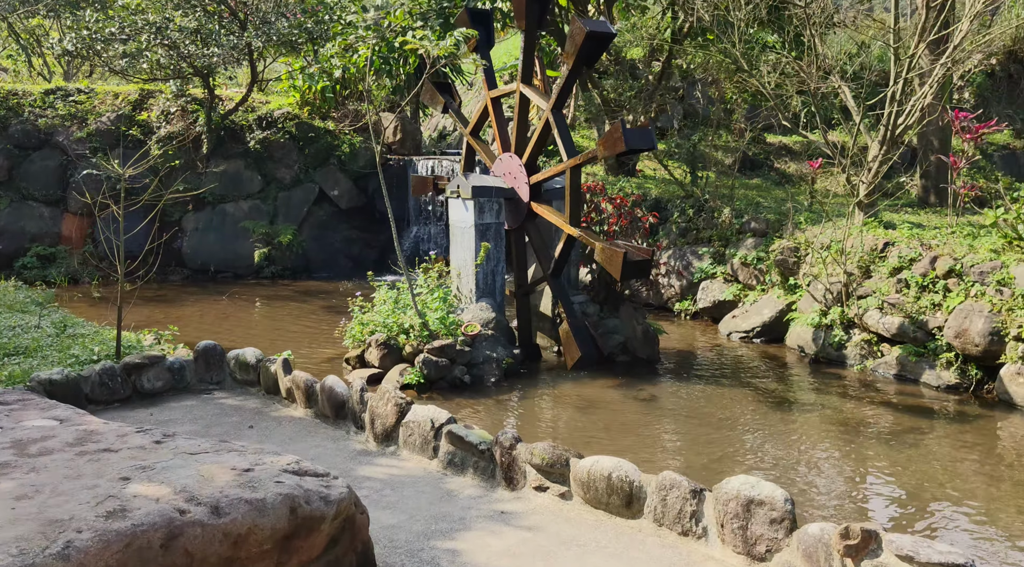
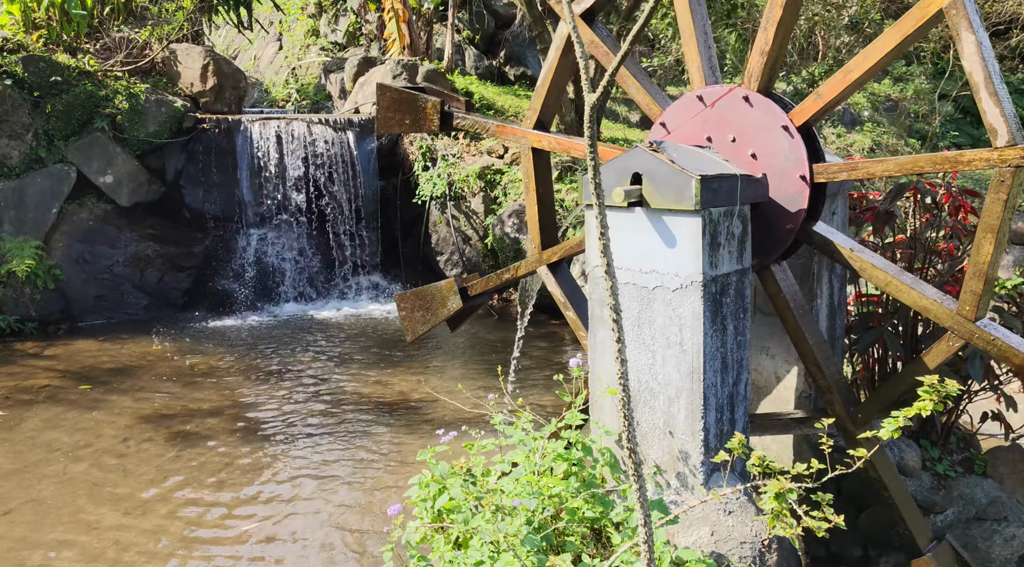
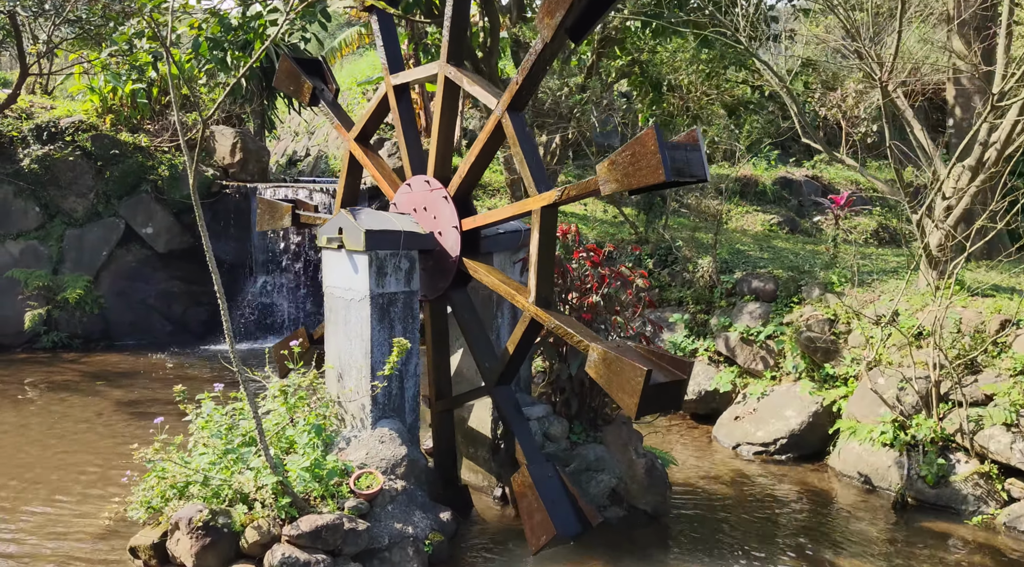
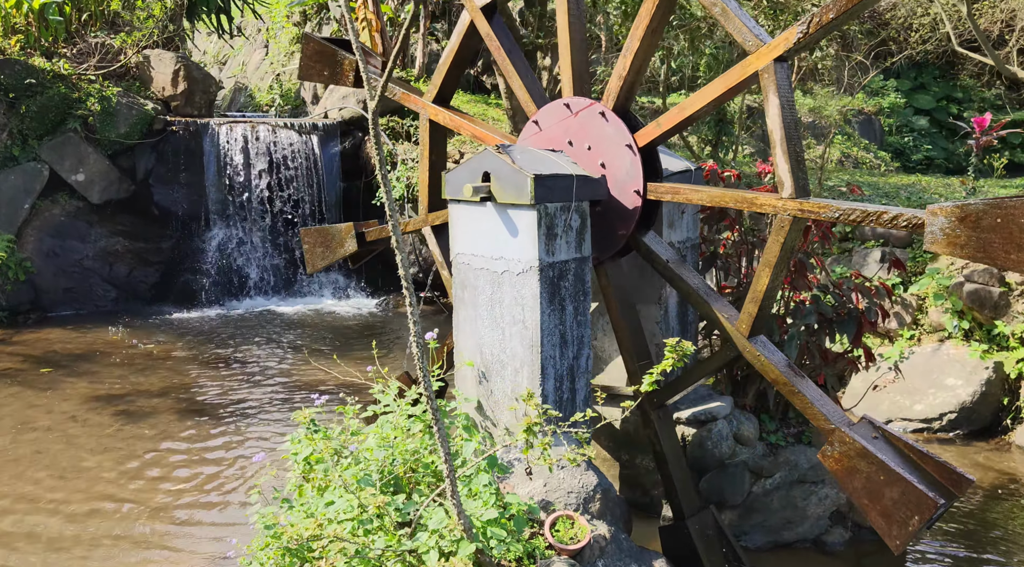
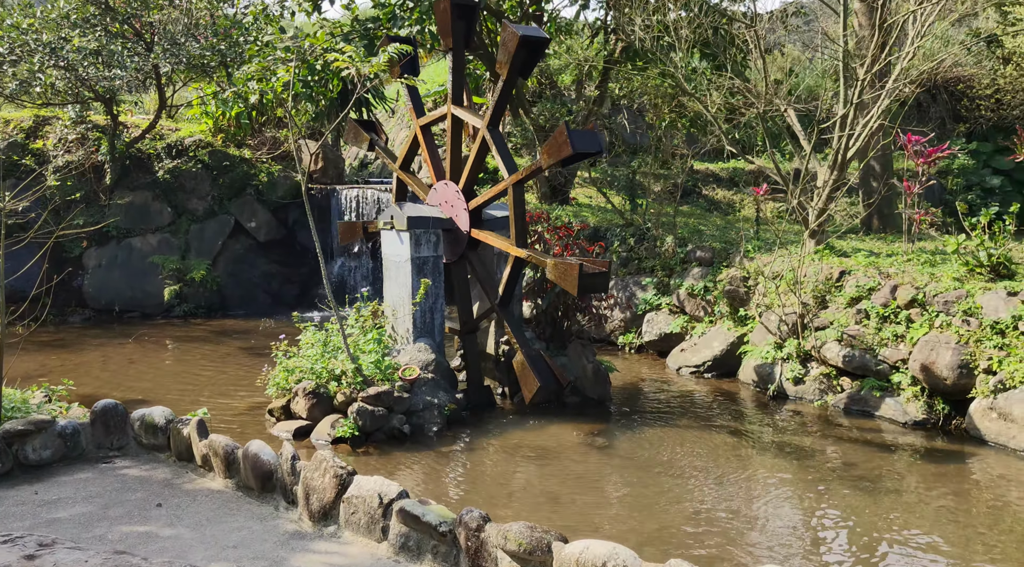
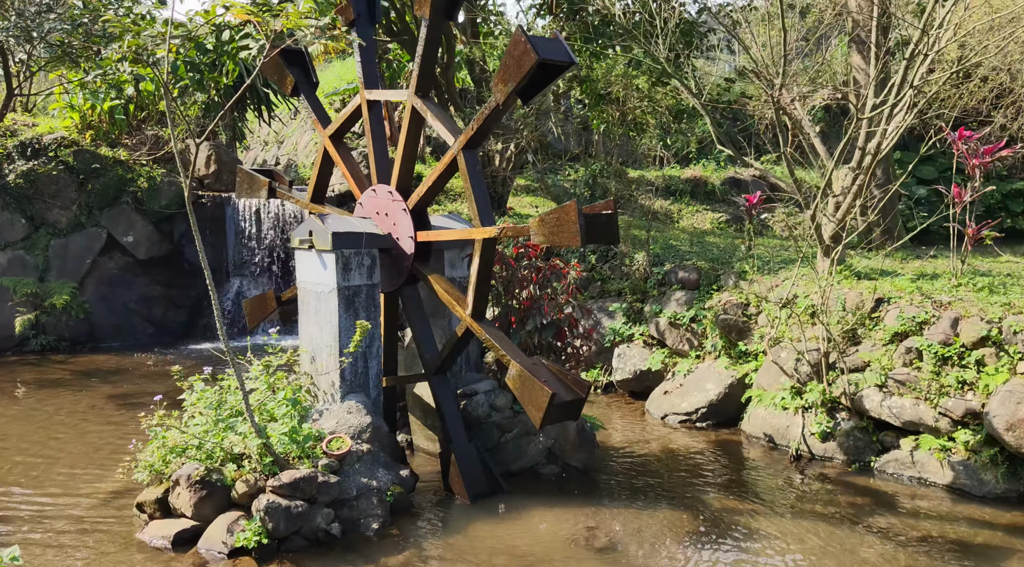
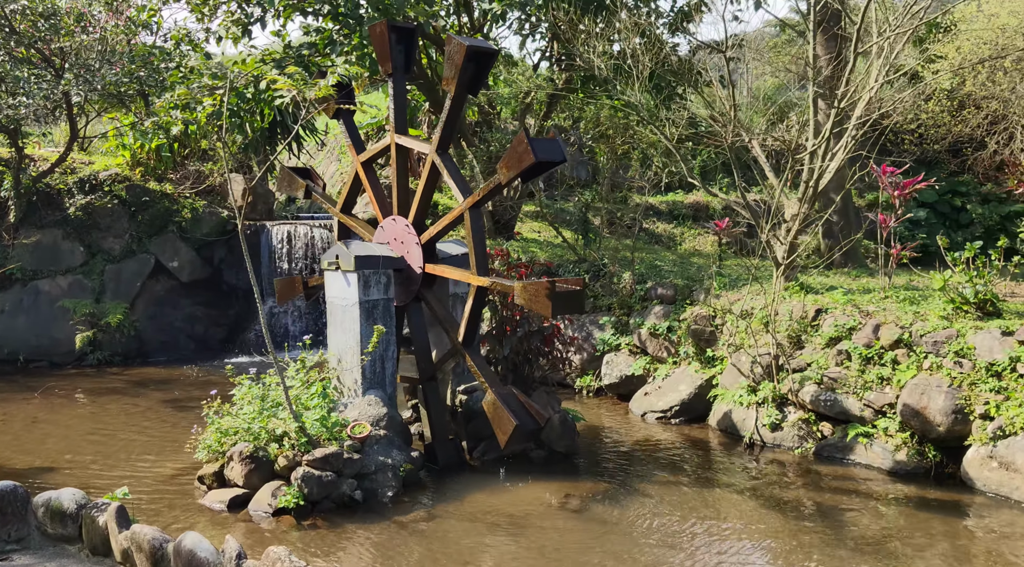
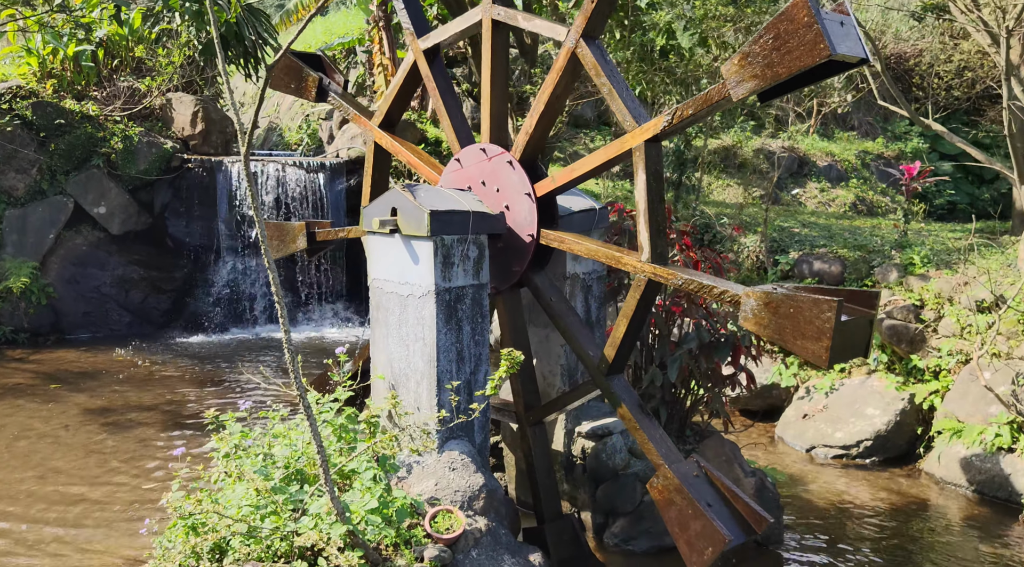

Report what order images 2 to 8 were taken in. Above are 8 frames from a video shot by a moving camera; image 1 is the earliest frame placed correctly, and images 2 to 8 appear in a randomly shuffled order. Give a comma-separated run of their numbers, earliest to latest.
5, 7, 6, 3, 8, 4, 2
